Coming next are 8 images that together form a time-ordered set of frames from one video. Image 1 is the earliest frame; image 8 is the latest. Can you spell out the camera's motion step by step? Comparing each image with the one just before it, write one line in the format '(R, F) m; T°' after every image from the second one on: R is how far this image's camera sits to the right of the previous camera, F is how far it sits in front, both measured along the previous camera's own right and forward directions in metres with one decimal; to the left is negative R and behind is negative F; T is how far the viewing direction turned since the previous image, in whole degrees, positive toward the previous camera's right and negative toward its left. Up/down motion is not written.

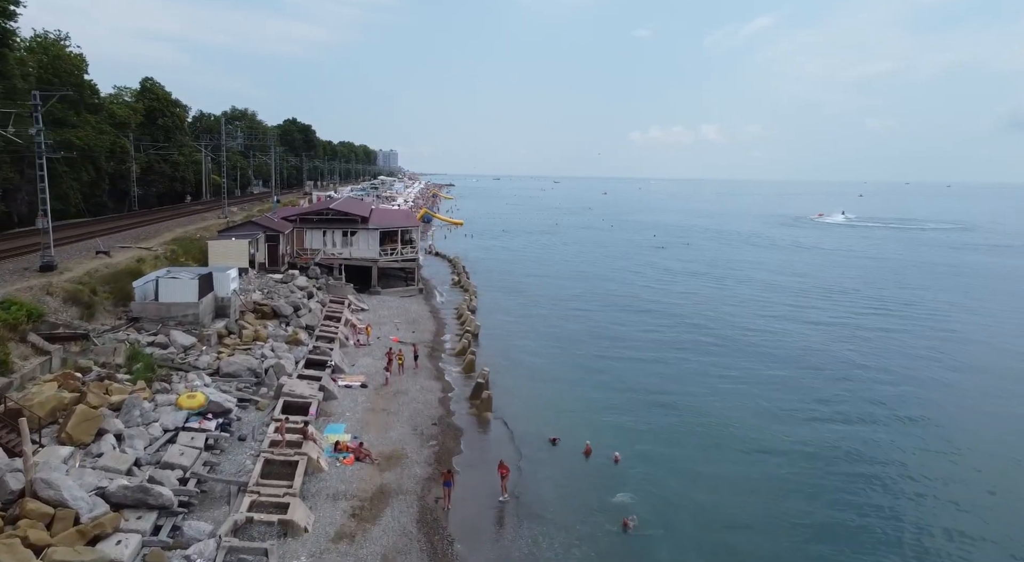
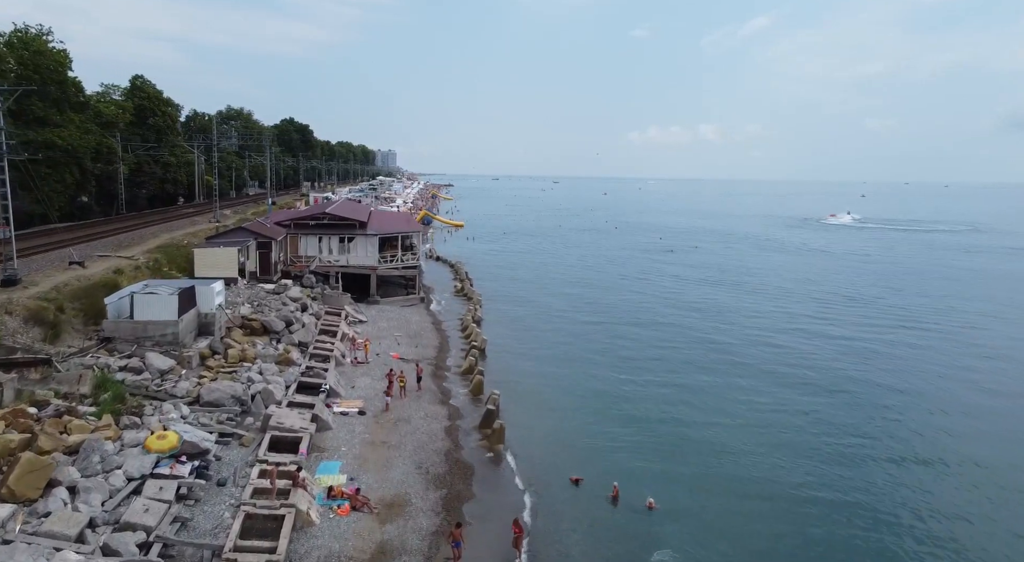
(-0.5, +2.2) m; 0°
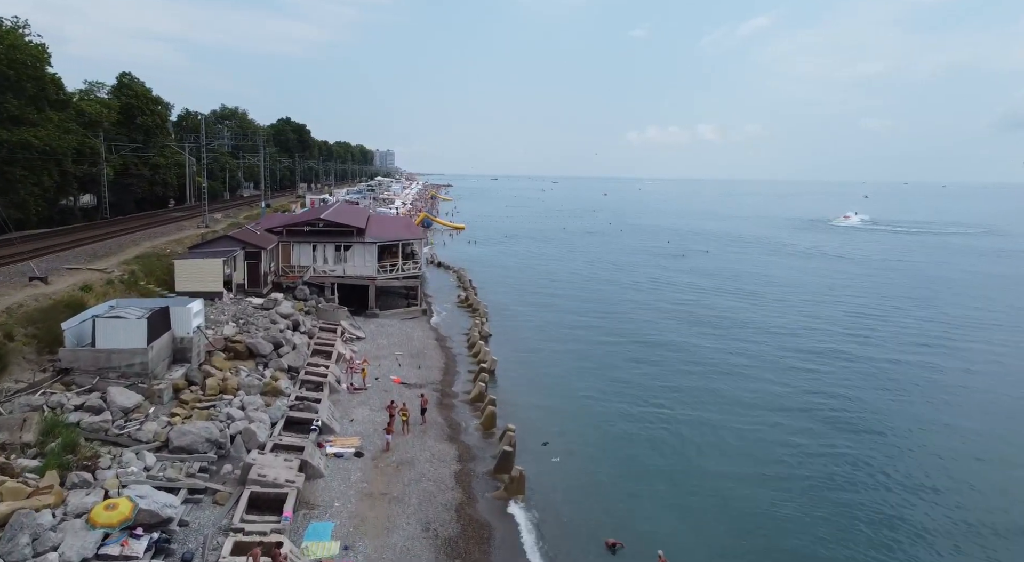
(-0.6, +2.6) m; 0°
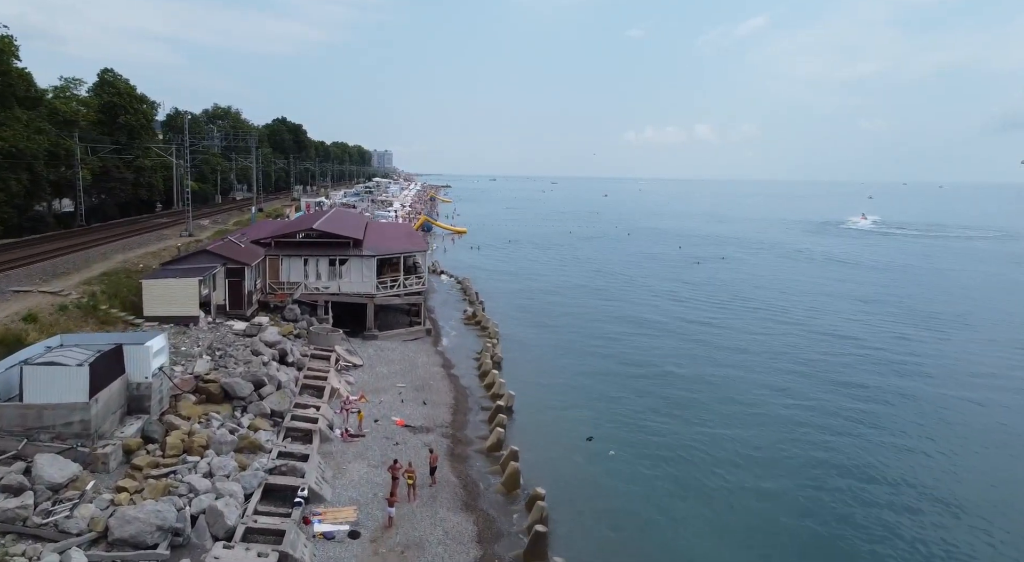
(-0.8, +3.4) m; 0°
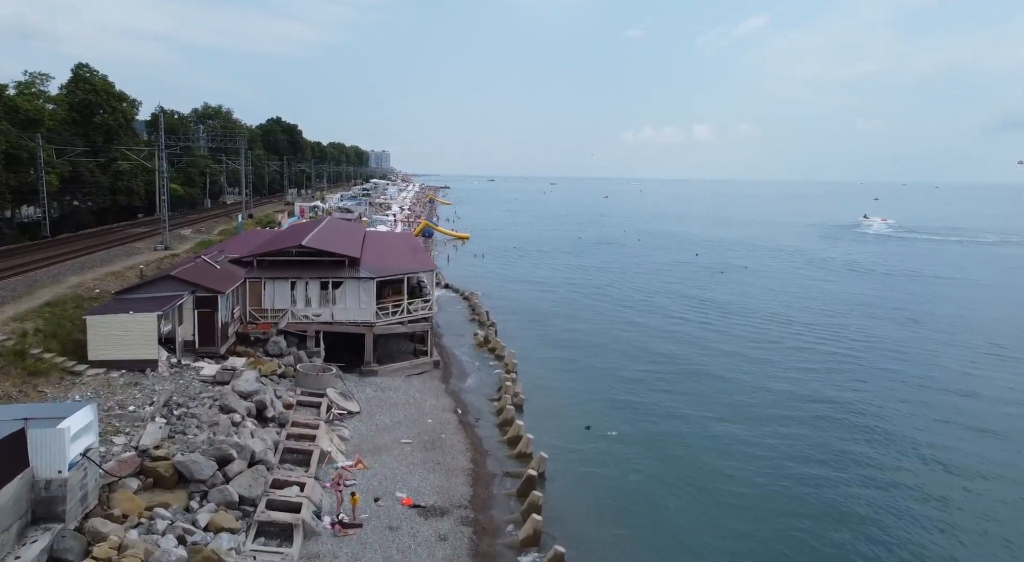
(-1.0, +4.3) m; 0°
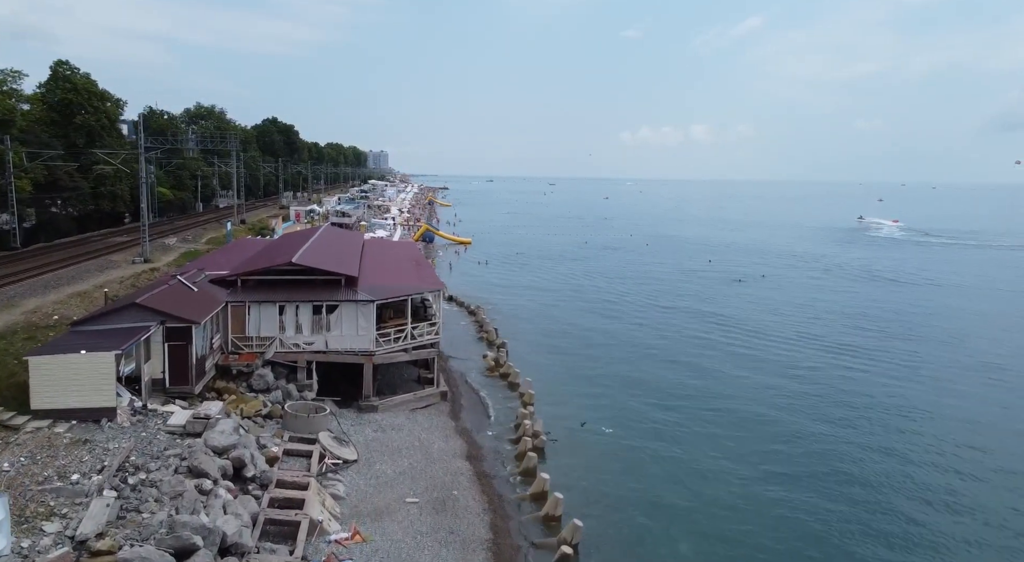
(-0.7, +3.0) m; 0°
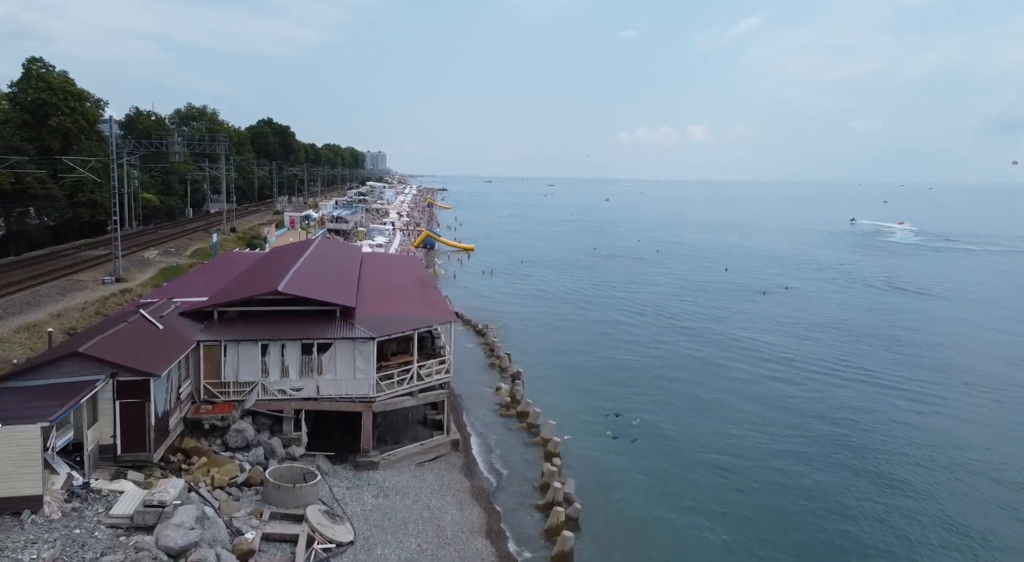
(-0.8, +3.5) m; 0°
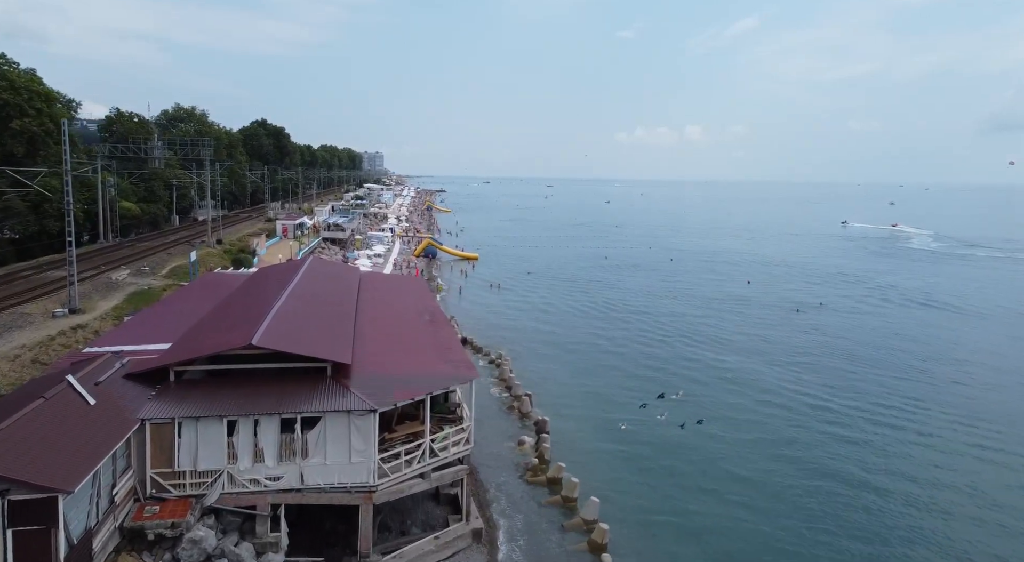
(-1.1, +4.3) m; 0°
